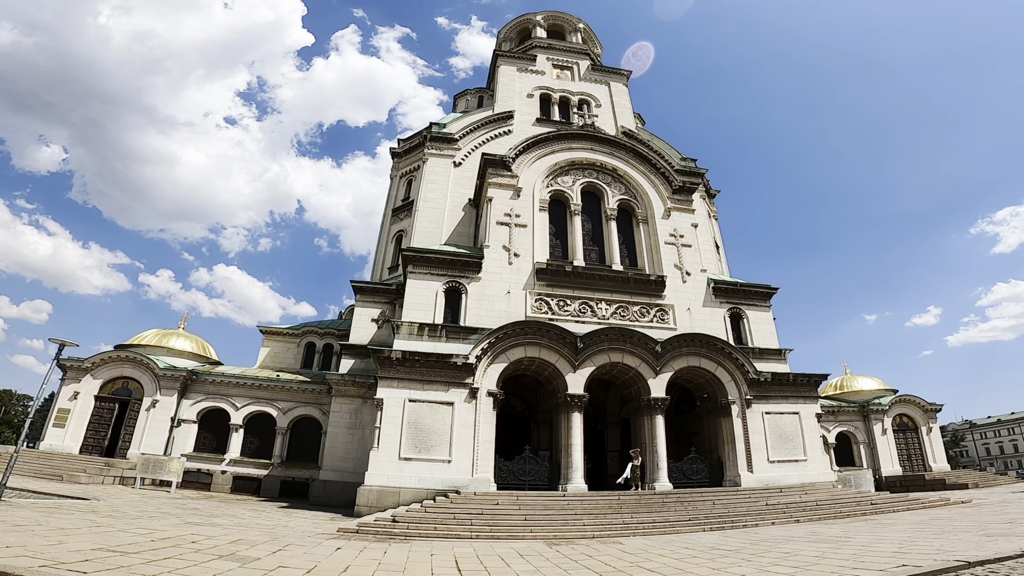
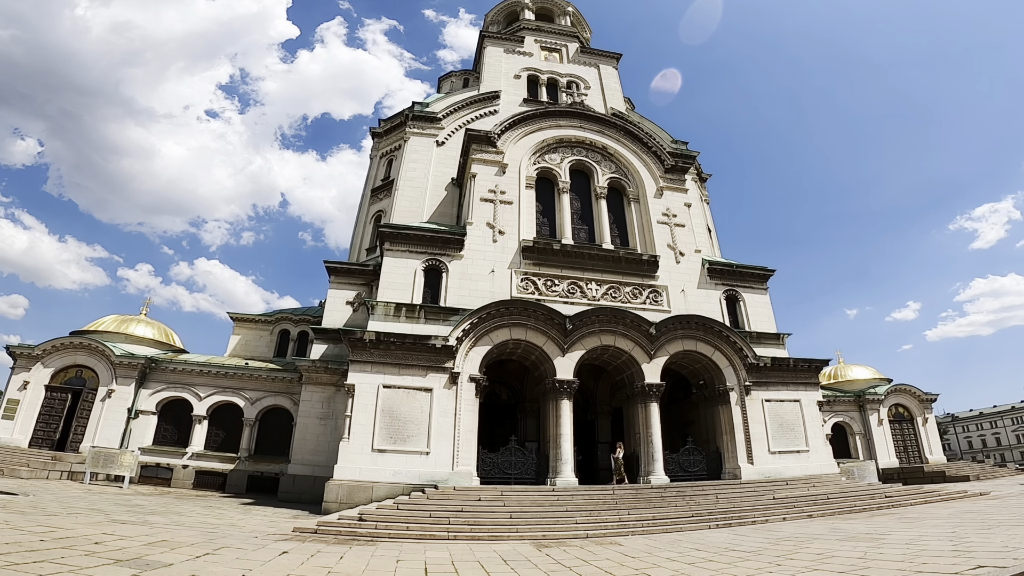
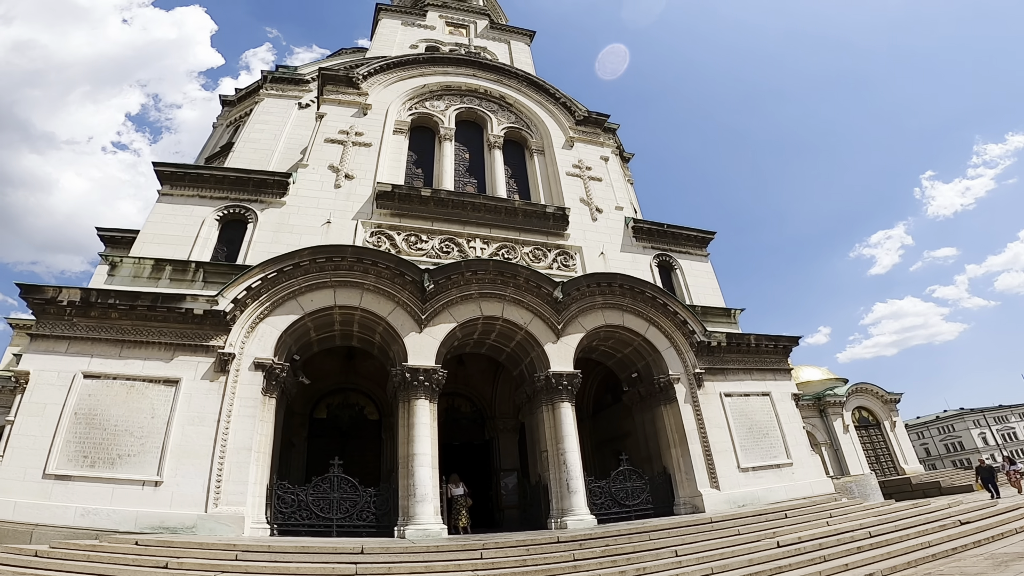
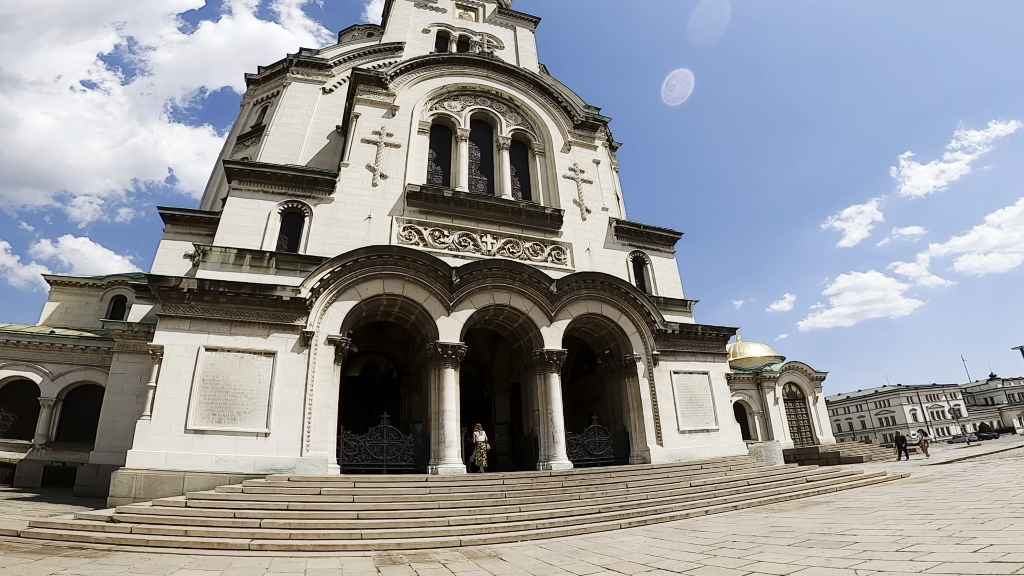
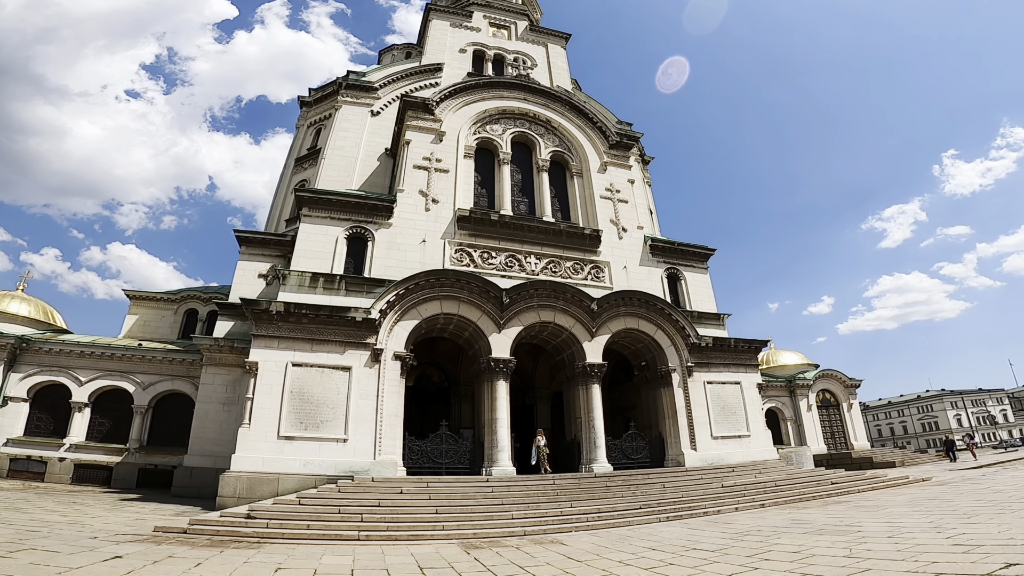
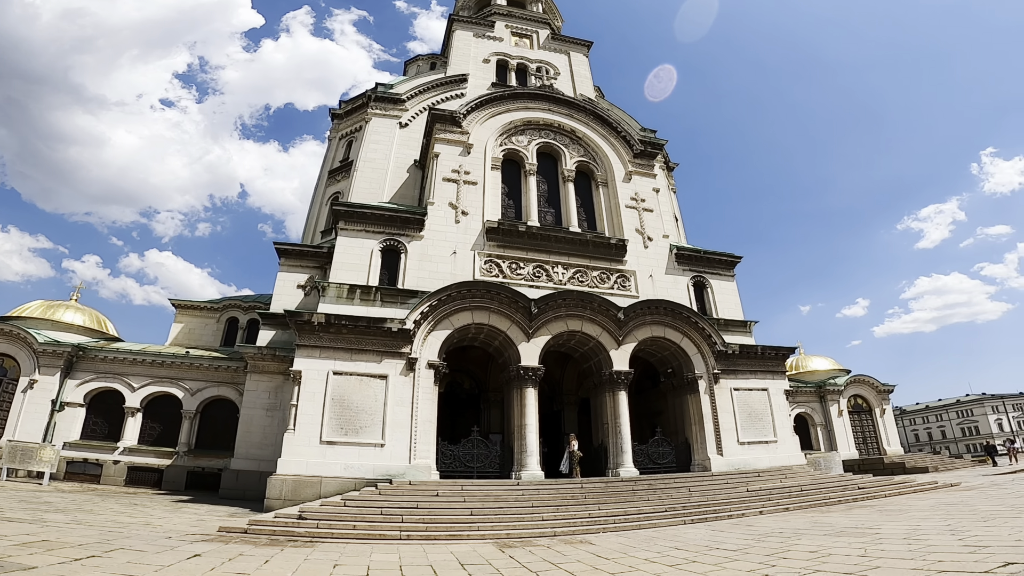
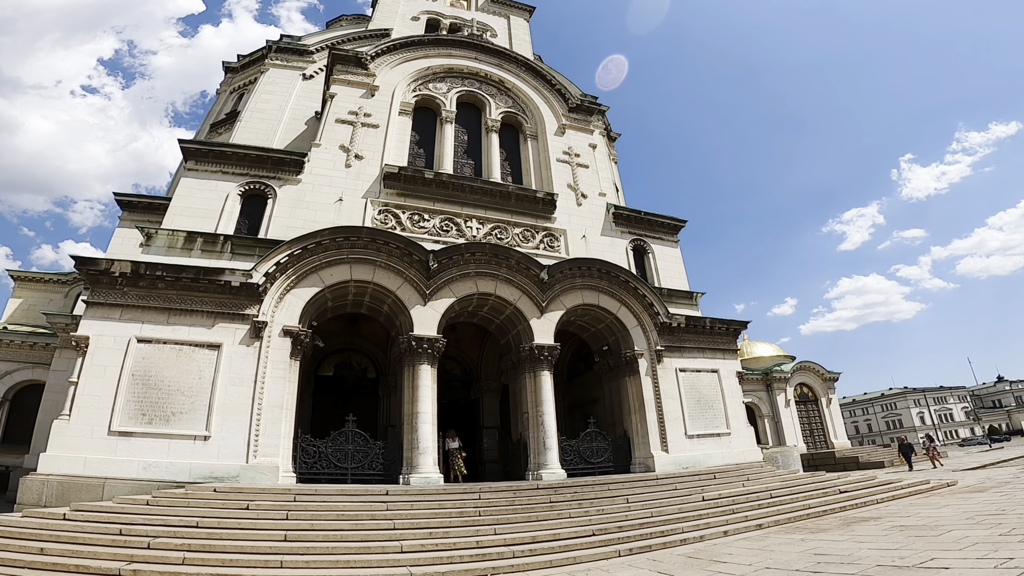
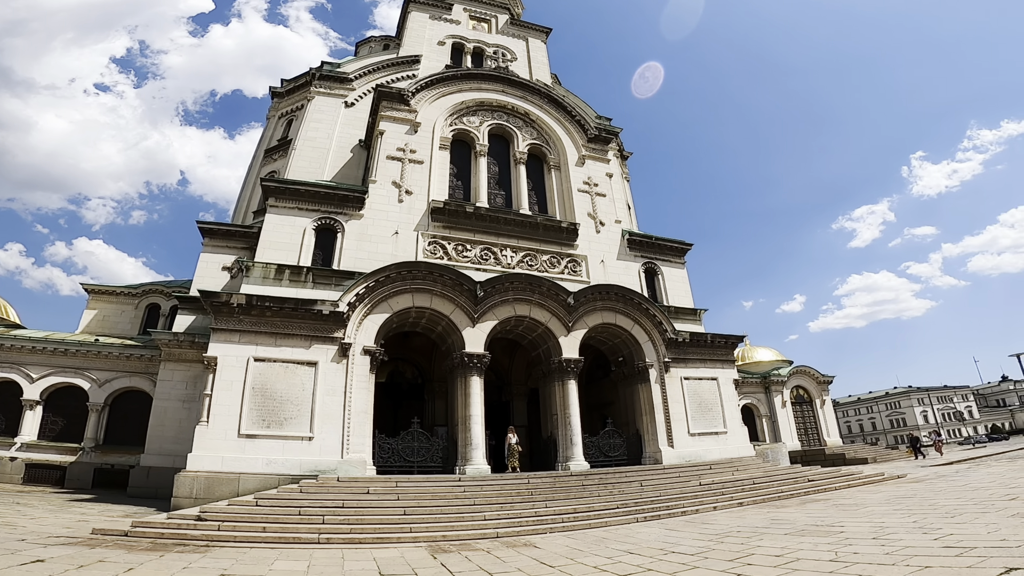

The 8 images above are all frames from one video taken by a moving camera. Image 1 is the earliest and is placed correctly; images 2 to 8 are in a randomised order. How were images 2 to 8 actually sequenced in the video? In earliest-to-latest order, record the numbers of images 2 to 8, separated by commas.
2, 6, 5, 8, 4, 7, 3
